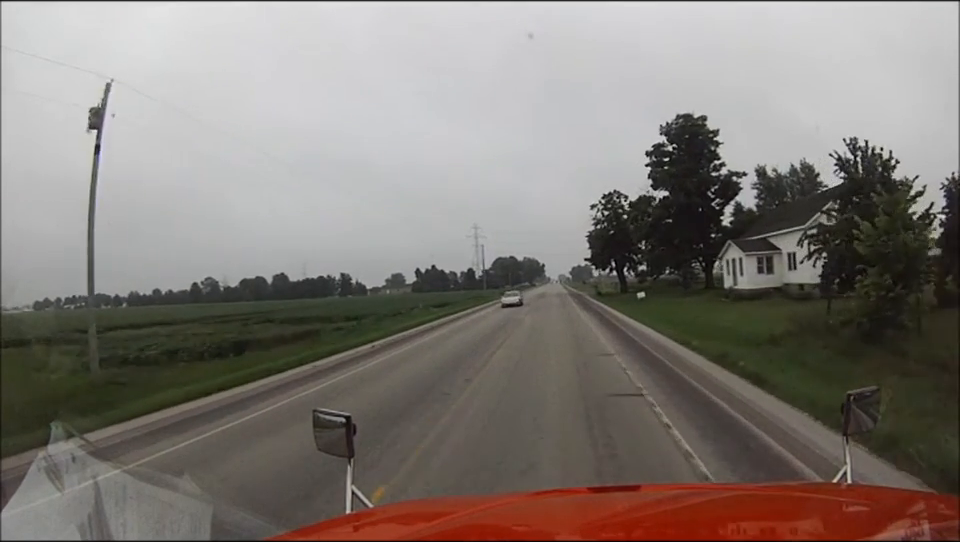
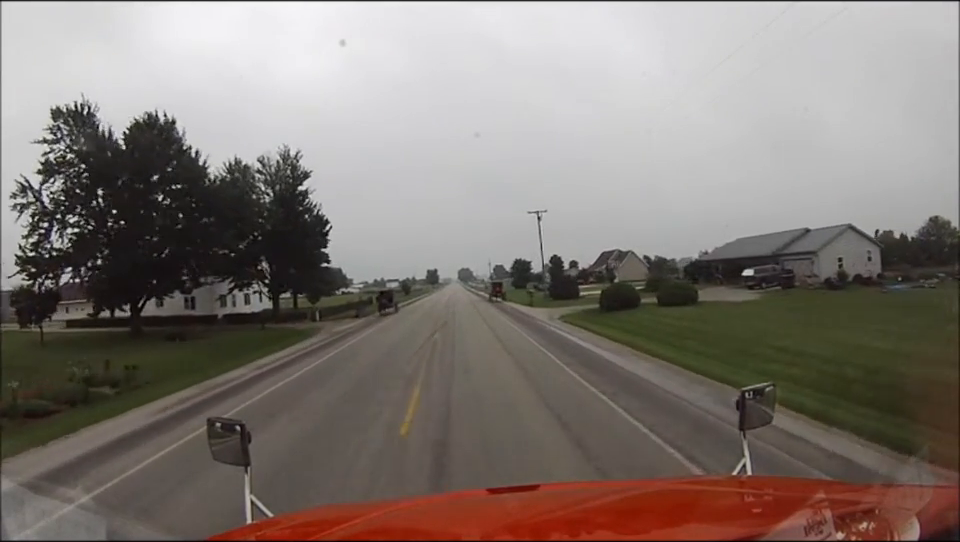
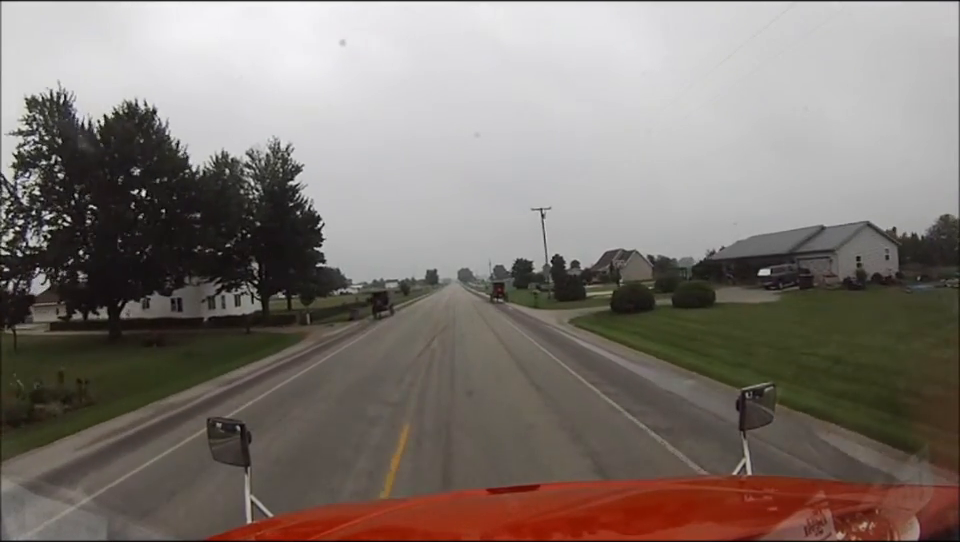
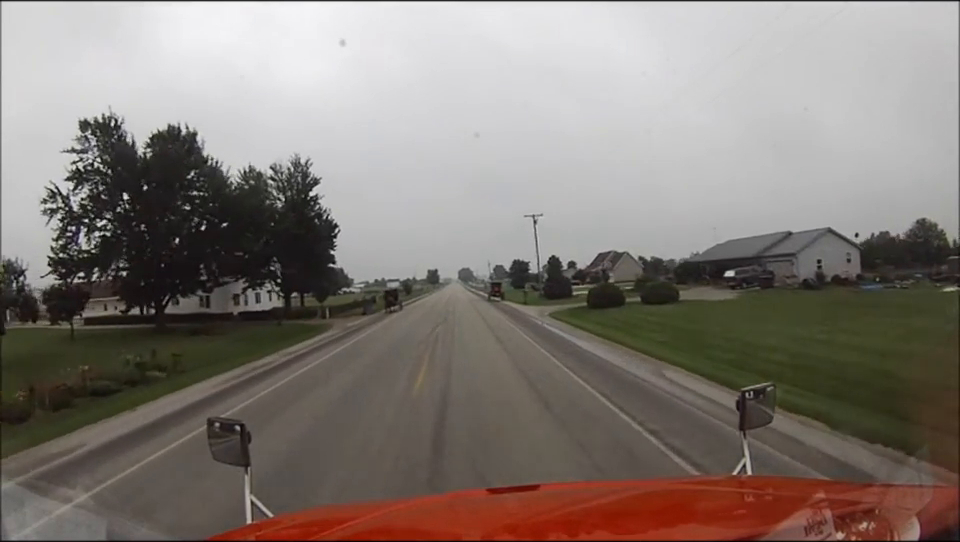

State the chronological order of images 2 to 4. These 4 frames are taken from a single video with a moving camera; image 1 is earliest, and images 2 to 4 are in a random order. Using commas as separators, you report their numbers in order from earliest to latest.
4, 2, 3
